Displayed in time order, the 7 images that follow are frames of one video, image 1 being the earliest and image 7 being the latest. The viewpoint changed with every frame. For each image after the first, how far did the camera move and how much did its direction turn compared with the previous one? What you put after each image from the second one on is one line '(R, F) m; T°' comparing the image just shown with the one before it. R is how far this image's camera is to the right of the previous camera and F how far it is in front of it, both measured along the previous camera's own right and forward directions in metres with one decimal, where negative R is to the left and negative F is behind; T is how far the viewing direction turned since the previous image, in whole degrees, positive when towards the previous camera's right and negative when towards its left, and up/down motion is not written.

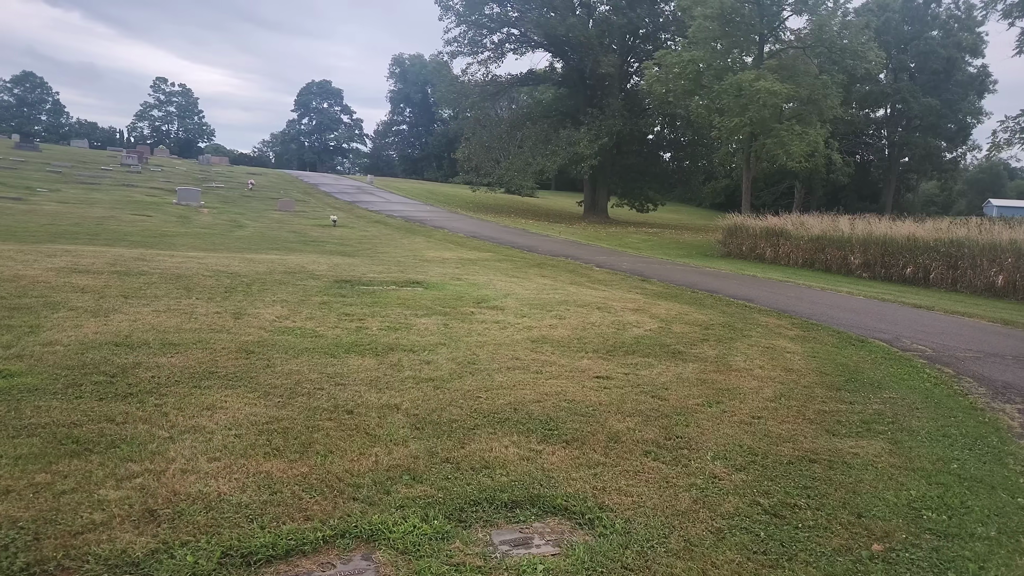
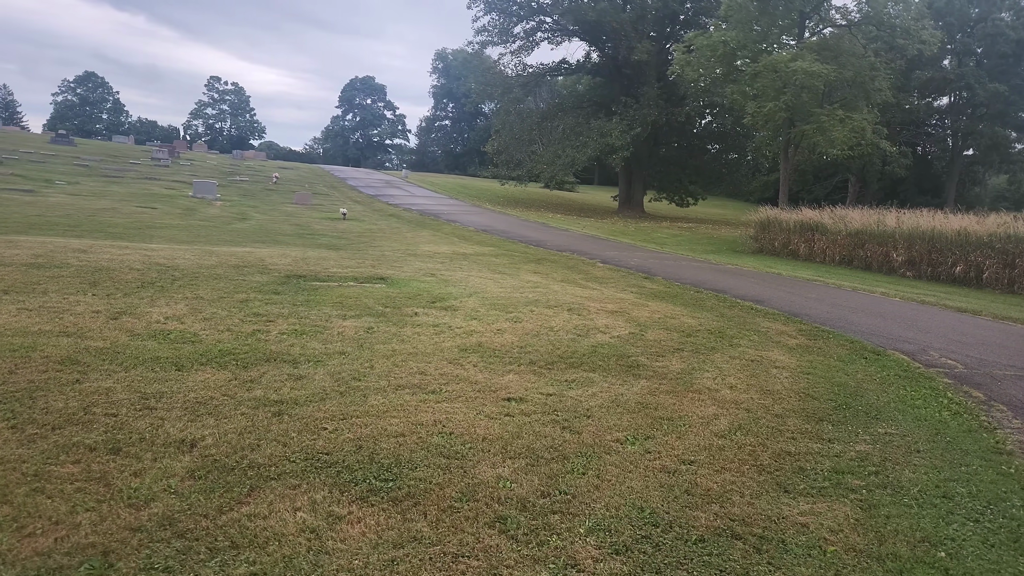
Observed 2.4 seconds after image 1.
(+1.0, +1.1) m; -4°
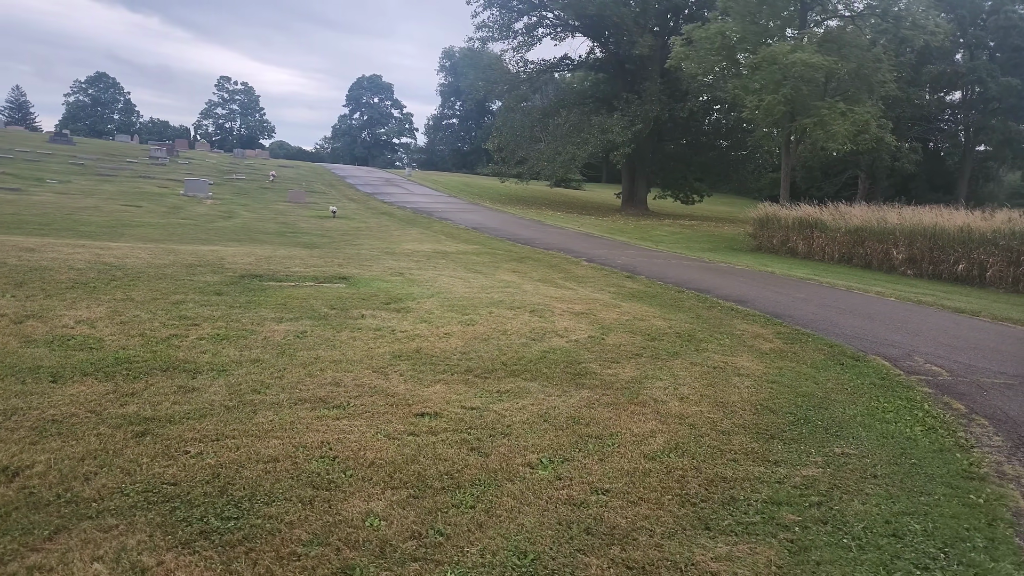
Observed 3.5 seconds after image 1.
(+0.6, +0.4) m; -1°
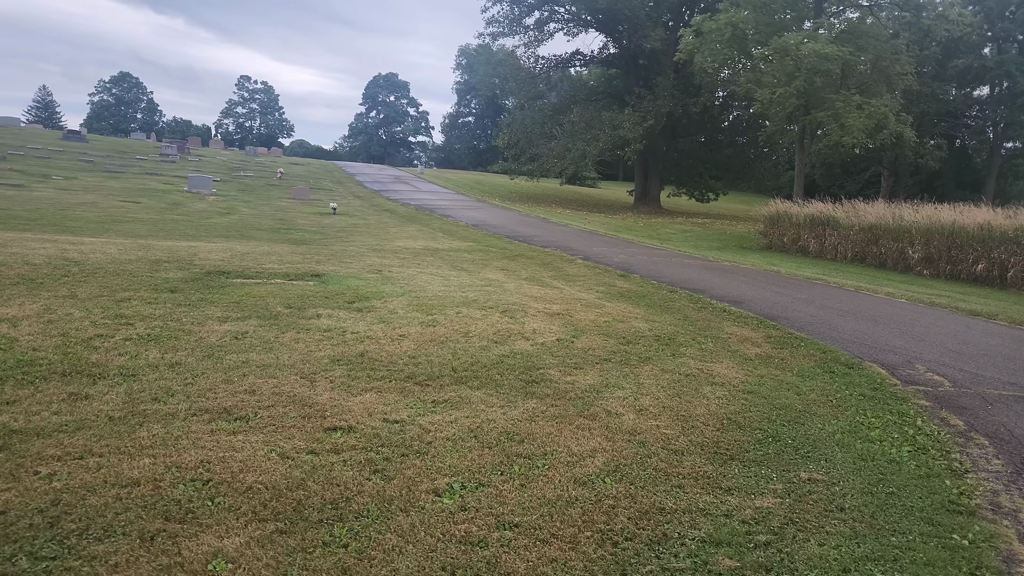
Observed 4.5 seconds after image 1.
(+0.5, +0.4) m; -2°
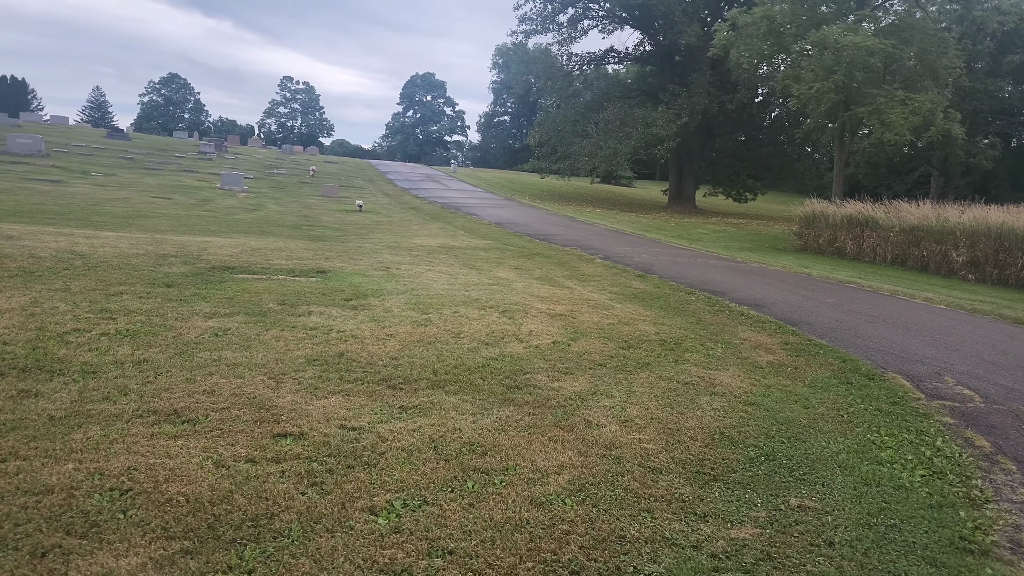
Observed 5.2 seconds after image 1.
(+0.3, +0.3) m; -3°
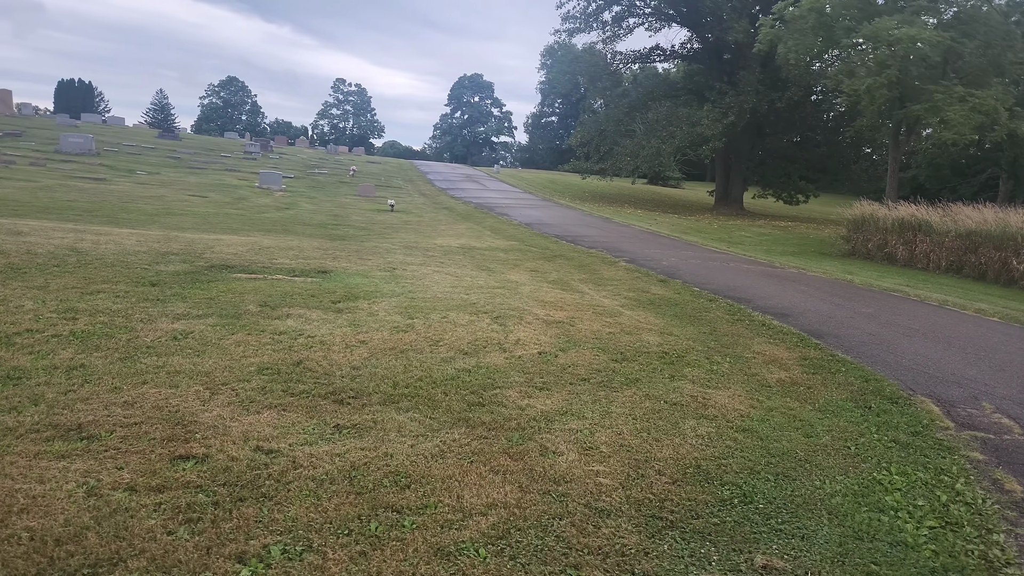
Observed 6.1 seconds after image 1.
(+0.5, +0.4) m; -4°
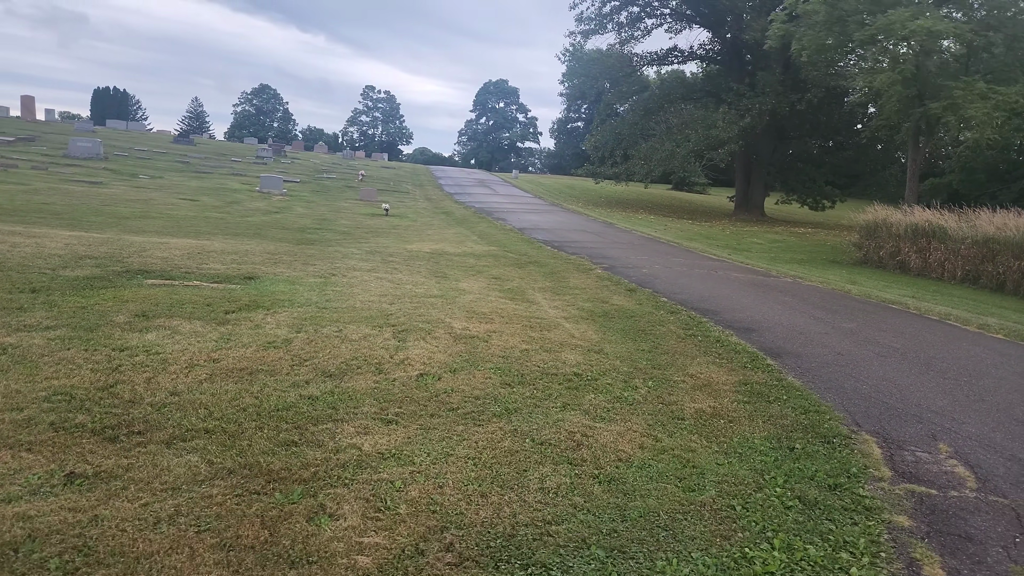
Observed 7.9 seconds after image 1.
(+1.0, +0.7) m; -3°
